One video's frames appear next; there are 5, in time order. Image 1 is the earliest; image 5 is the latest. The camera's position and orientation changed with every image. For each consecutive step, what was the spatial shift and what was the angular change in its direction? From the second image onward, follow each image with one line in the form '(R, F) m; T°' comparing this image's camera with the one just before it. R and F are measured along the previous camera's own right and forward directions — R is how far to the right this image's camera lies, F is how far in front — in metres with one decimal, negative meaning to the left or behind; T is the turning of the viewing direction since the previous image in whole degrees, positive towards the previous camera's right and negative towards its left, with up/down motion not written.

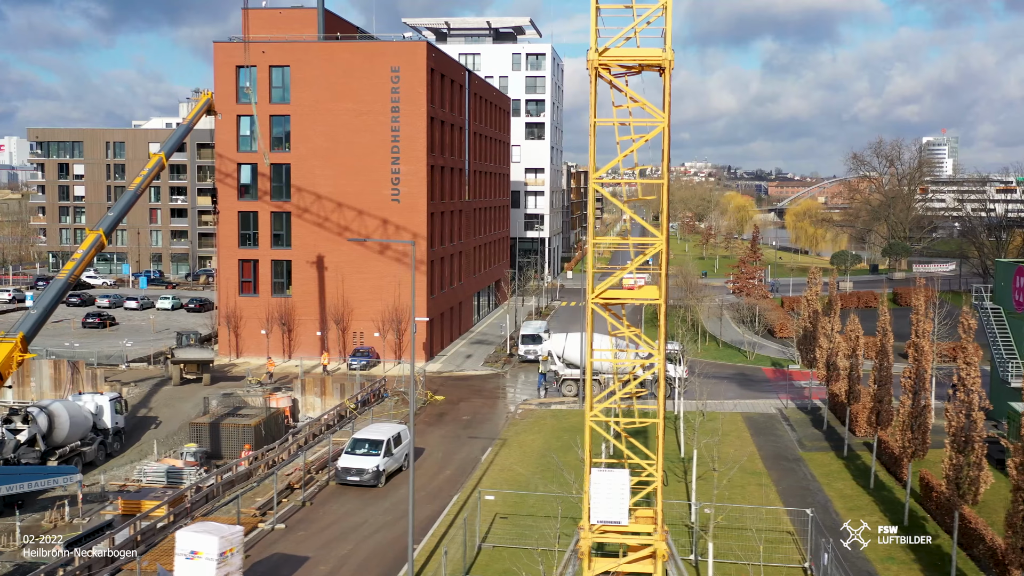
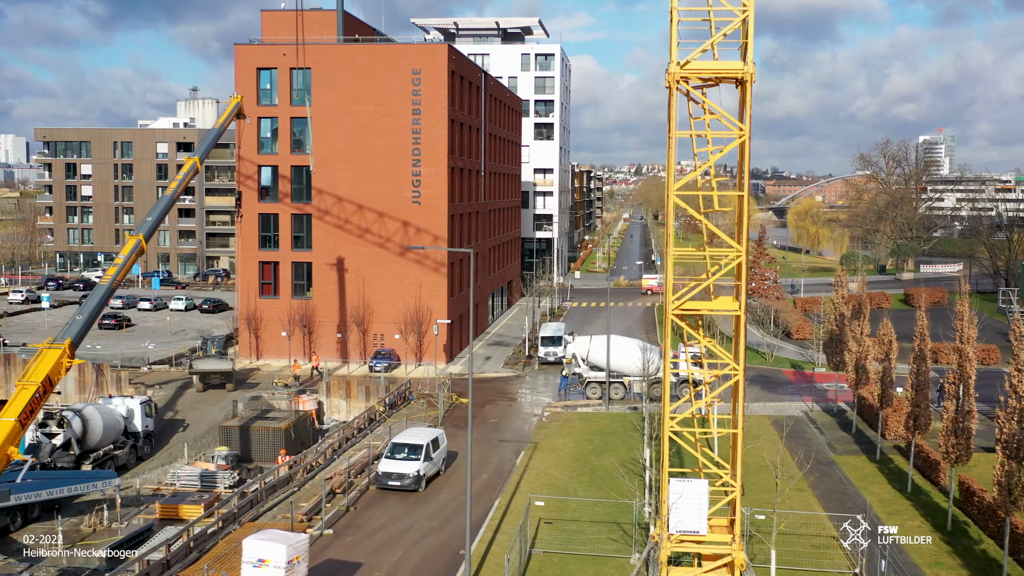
(-1.3, -0.1) m; 0°
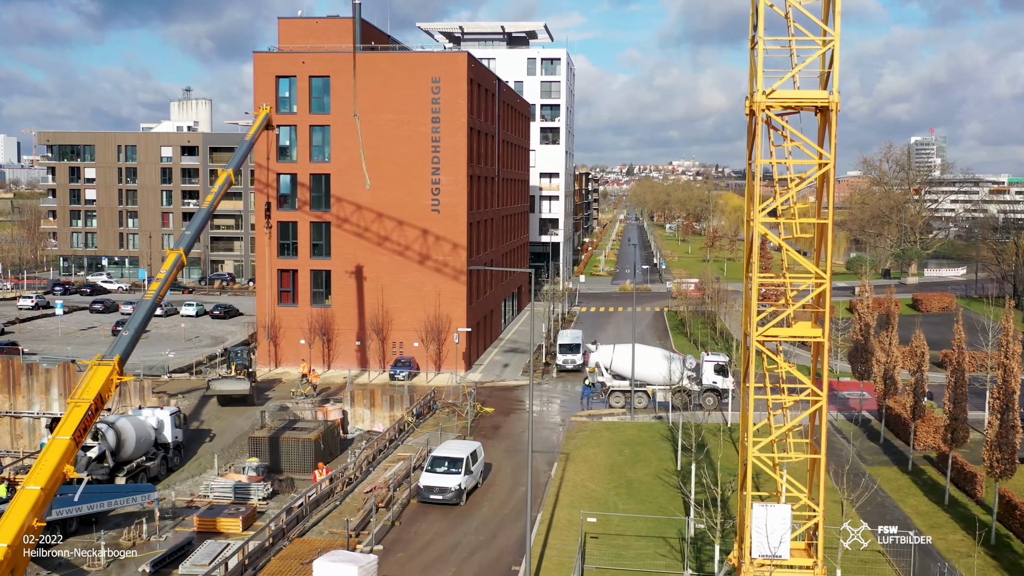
(-1.5, -0.1) m; 0°
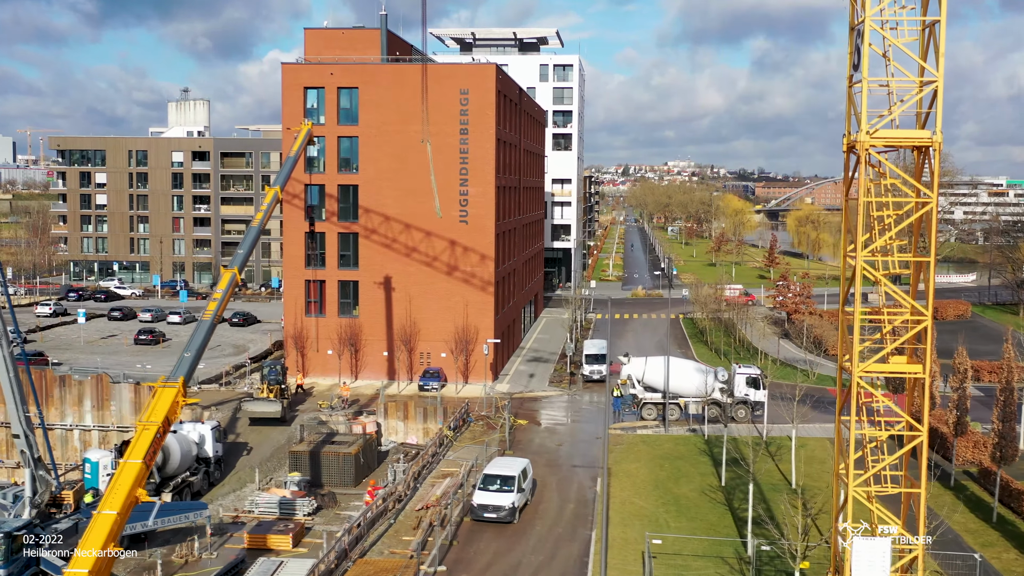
(-1.8, -0.2) m; 0°
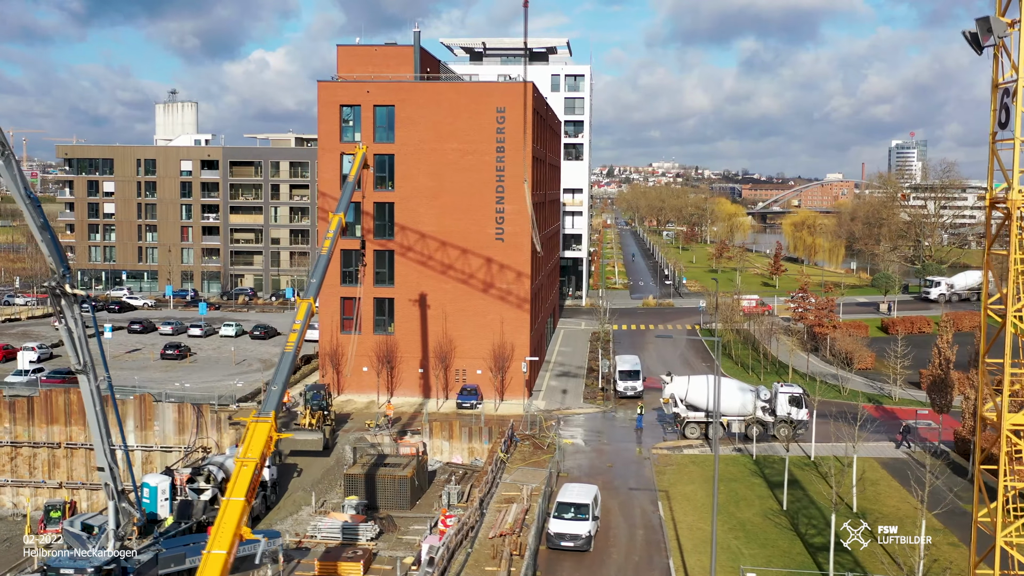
(-2.8, -0.2) m; +1°
